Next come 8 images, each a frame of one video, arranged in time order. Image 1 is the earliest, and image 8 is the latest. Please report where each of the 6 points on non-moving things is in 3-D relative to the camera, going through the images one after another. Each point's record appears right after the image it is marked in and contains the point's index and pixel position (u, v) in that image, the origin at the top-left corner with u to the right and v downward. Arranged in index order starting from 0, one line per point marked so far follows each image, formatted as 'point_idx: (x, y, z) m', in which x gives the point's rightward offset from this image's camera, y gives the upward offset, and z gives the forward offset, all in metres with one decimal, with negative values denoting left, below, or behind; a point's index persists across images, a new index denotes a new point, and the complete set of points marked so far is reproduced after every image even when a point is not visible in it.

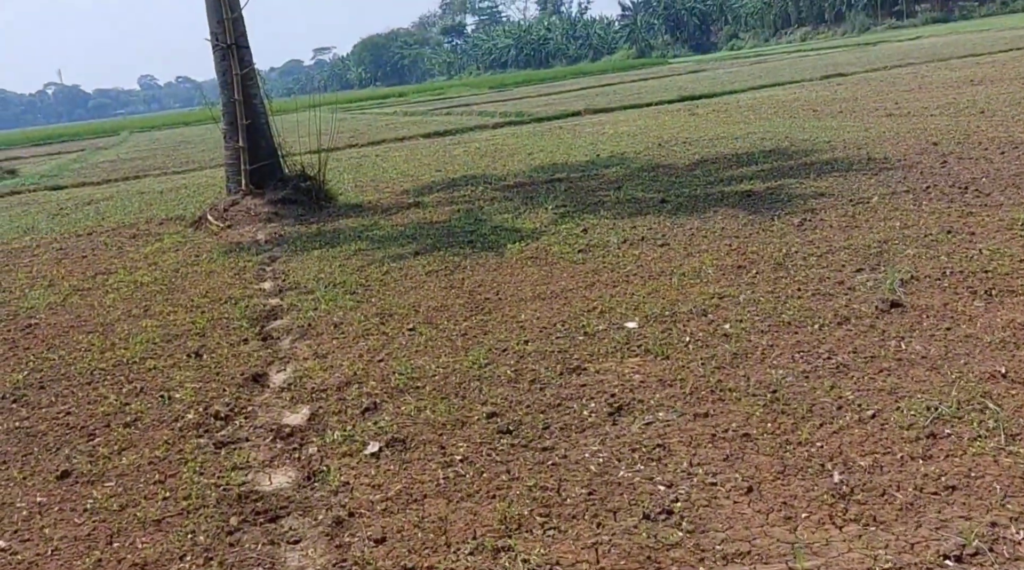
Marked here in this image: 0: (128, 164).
0: (-6.4, +1.9, +14.9) m
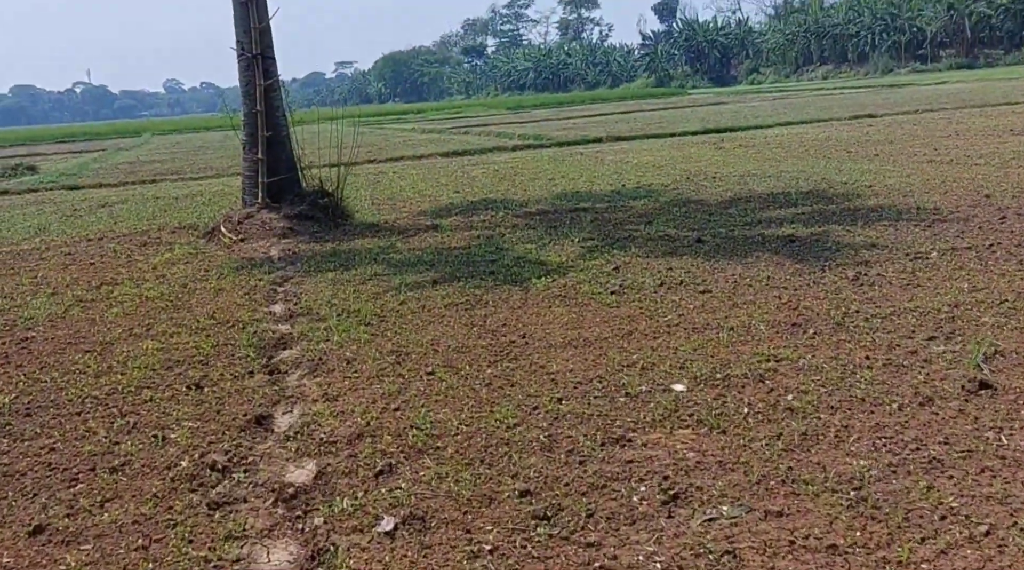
0: (-6.1, +1.9, +14.7) m
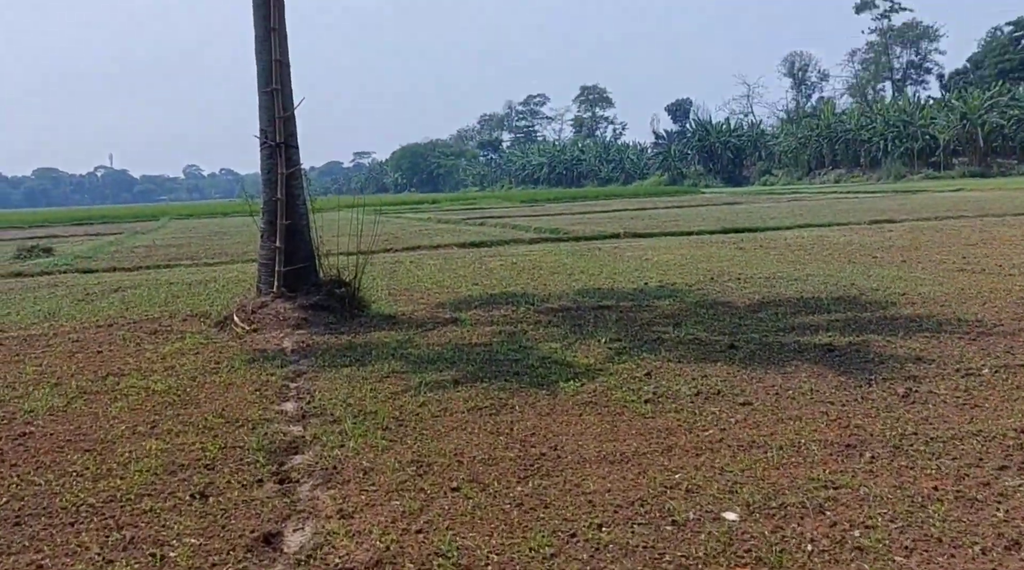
0: (-5.8, +0.5, +14.7) m
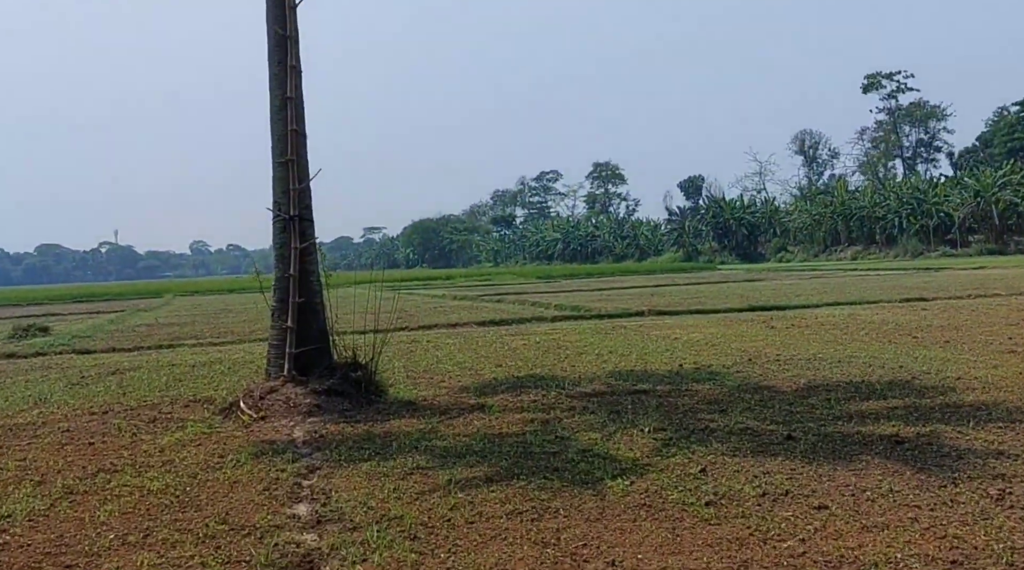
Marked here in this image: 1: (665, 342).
0: (-5.5, -0.7, +14.4) m
1: (+1.5, -0.6, +8.9) m
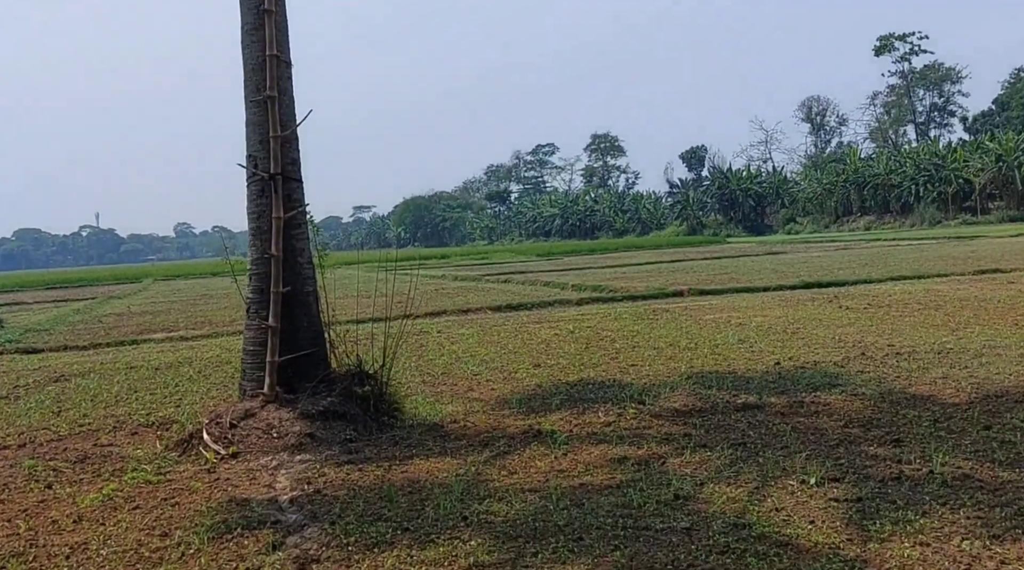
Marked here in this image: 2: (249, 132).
0: (-5.3, -0.5, +12.8) m
1: (+1.8, -0.4, +7.4) m
2: (-1.3, +0.7, +4.4) m
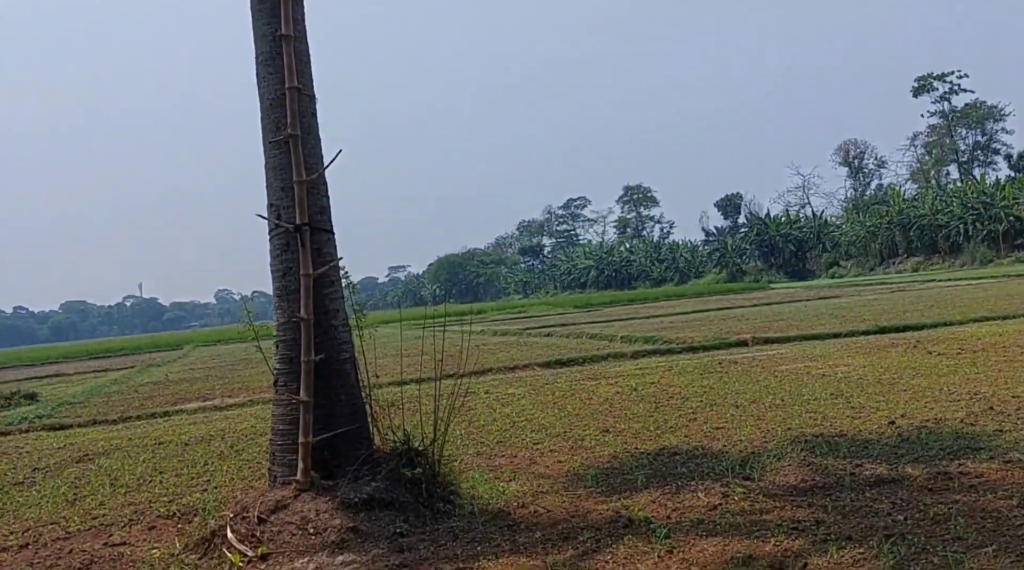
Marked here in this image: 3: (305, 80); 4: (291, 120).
0: (-4.6, -1.4, +12.2) m
1: (+2.3, -0.7, +6.6) m
2: (-1.0, +0.5, +3.8) m
3: (-0.9, +0.9, +3.8) m
4: (-0.9, +0.7, +3.7) m
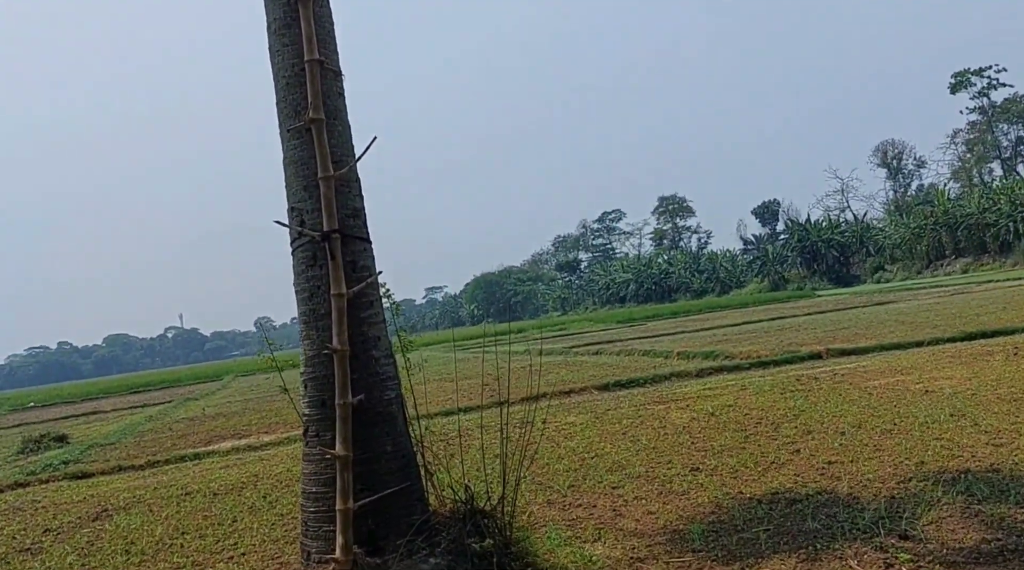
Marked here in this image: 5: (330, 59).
0: (-3.9, -1.9, +11.6) m
1: (+2.7, -0.8, +5.7) m
2: (-0.8, +0.4, +3.1) m
3: (-0.6, +0.8, +3.1) m
4: (-0.6, +0.6, +3.0) m
5: (-0.6, +0.8, +3.1) m
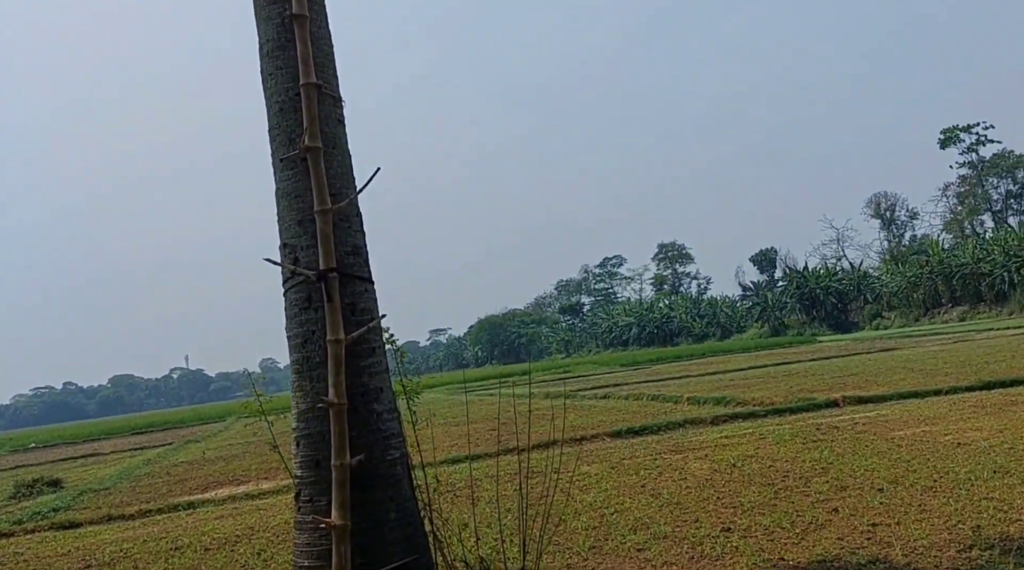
0: (-3.9, -2.4, +11.2) m
1: (+2.7, -1.0, +5.4) m
2: (-0.7, +0.2, +2.8) m
3: (-0.5, +0.6, +2.9) m
4: (-0.6, +0.5, +2.7) m
5: (-0.5, +0.6, +2.9) m
